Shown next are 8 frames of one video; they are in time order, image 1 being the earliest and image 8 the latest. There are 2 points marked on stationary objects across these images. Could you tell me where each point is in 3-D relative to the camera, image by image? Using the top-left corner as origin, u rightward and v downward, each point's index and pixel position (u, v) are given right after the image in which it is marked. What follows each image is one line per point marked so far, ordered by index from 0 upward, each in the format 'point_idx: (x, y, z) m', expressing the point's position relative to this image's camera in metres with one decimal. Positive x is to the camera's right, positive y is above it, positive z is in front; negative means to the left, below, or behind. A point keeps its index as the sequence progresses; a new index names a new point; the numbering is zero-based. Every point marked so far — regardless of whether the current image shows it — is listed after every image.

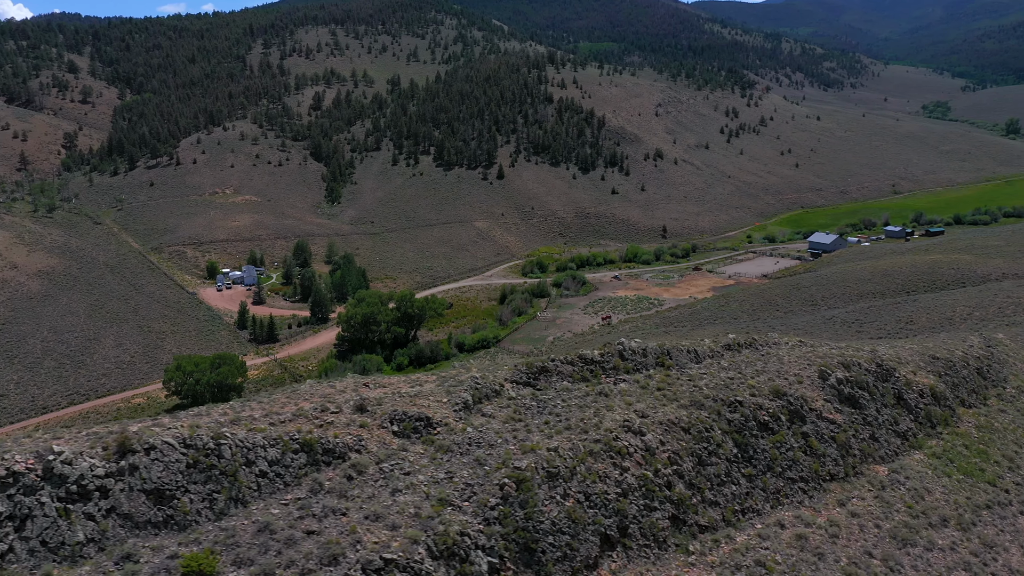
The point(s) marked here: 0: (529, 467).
0: (+0.6, -3.9, +14.4) m
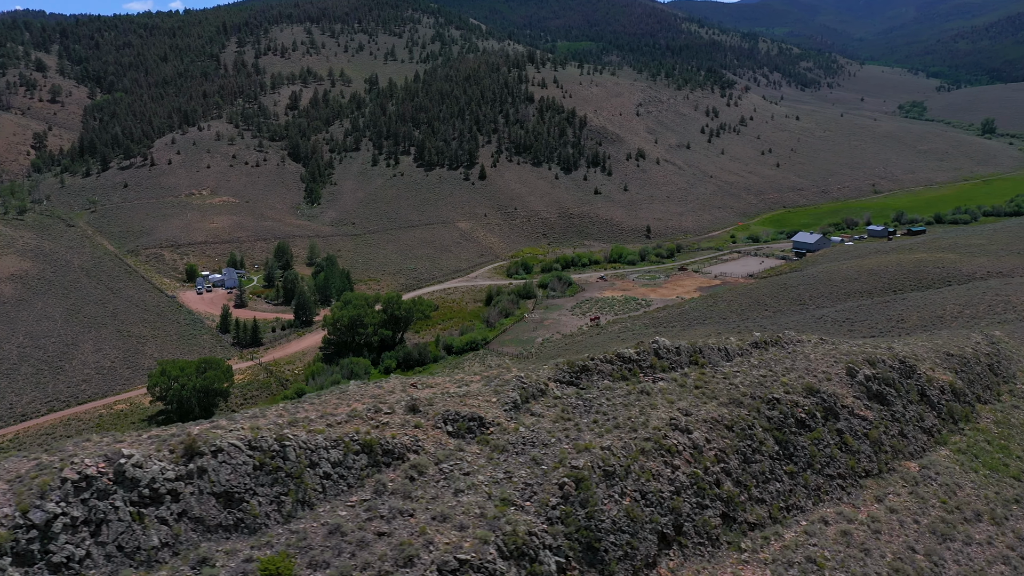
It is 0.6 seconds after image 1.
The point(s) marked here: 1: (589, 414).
0: (+1.8, -3.8, +14.3) m
1: (+2.2, -3.2, +16.8) m
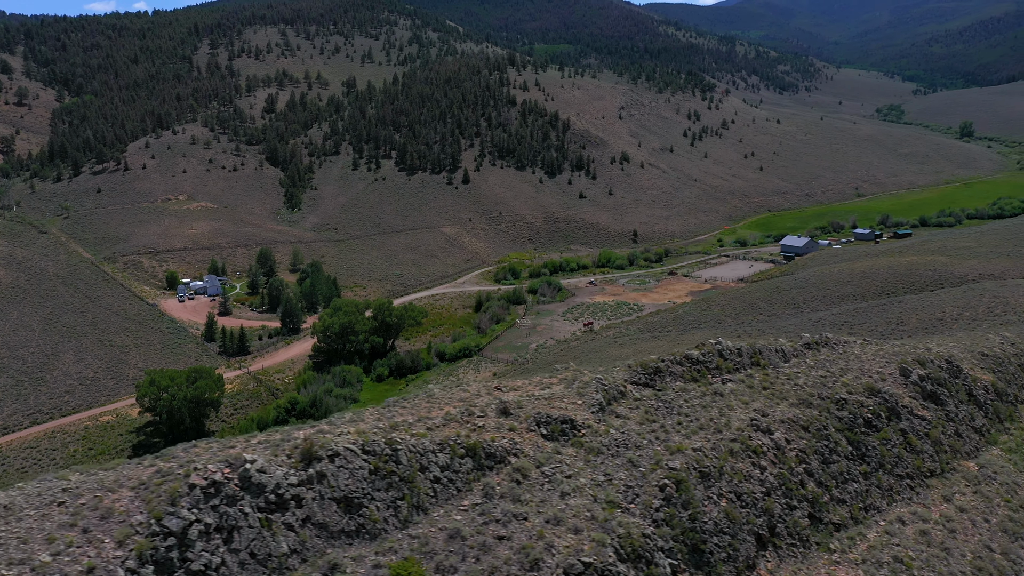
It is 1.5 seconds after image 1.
0: (+3.8, -3.8, +14.2) m
1: (+4.2, -3.2, +16.7) m
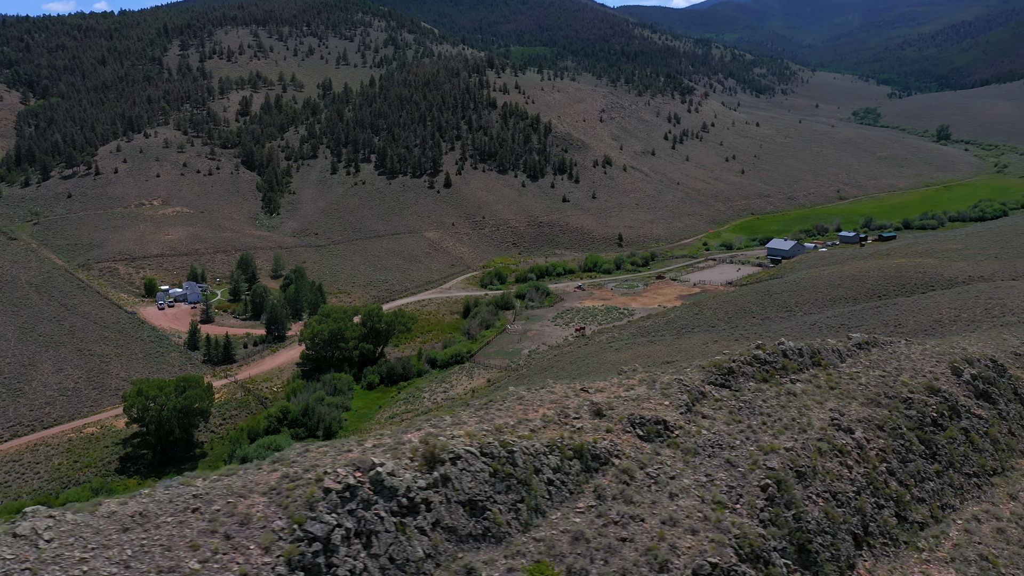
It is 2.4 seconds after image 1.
0: (+5.8, -3.8, +14.2) m
1: (+6.1, -3.2, +16.7) m
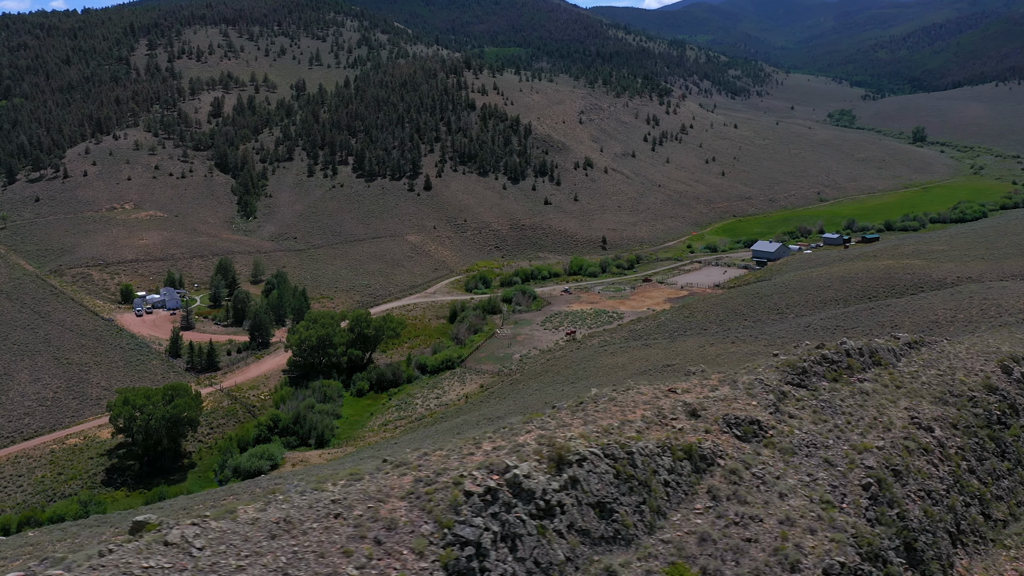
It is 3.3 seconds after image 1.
0: (+7.8, -3.8, +14.2) m
1: (+8.1, -3.2, +16.7) m
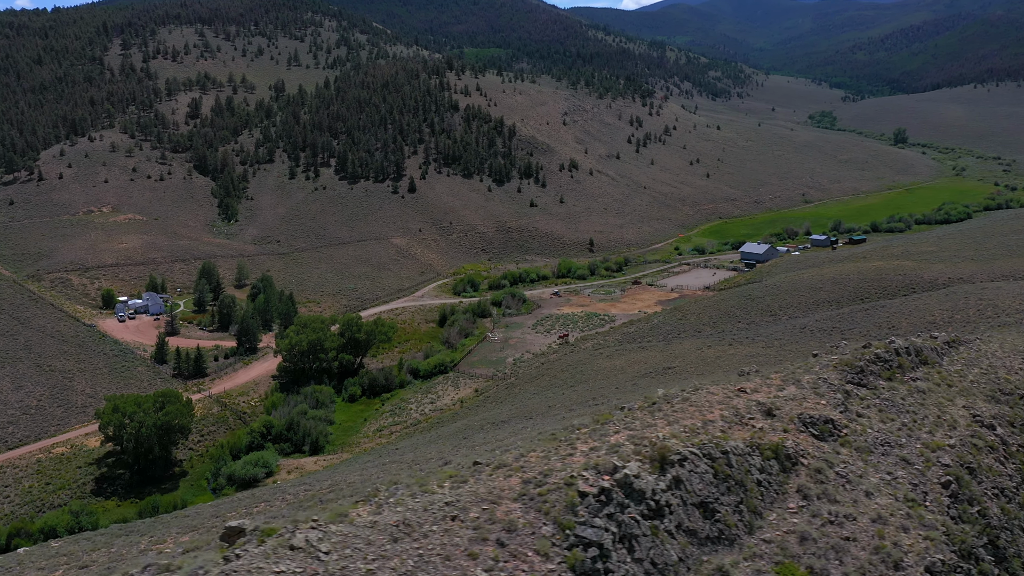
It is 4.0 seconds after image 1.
0: (+9.3, -3.8, +14.2) m
1: (+9.6, -3.2, +16.7) m
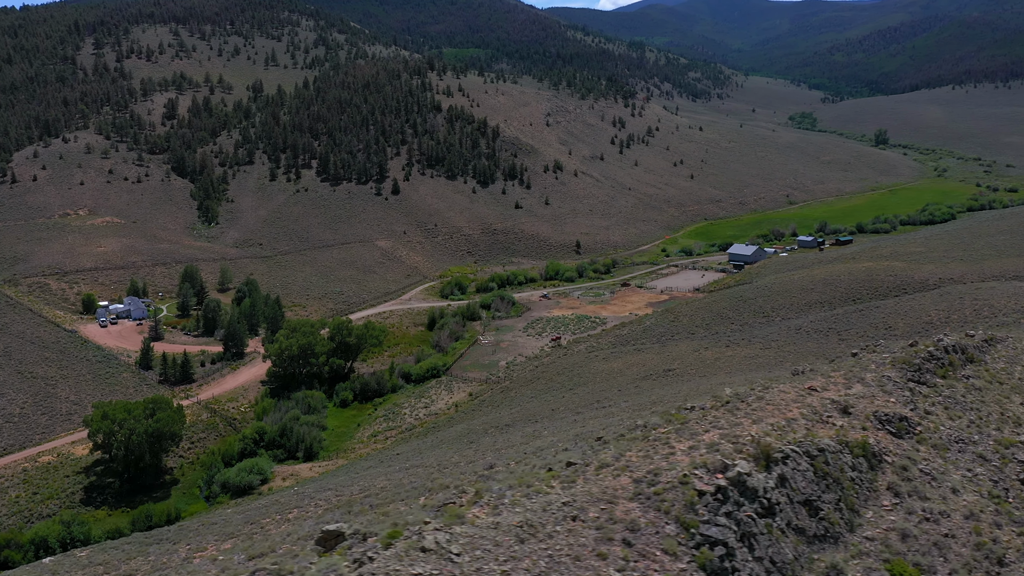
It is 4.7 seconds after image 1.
0: (+10.9, -3.7, +14.2) m
1: (+11.1, -3.1, +16.8) m
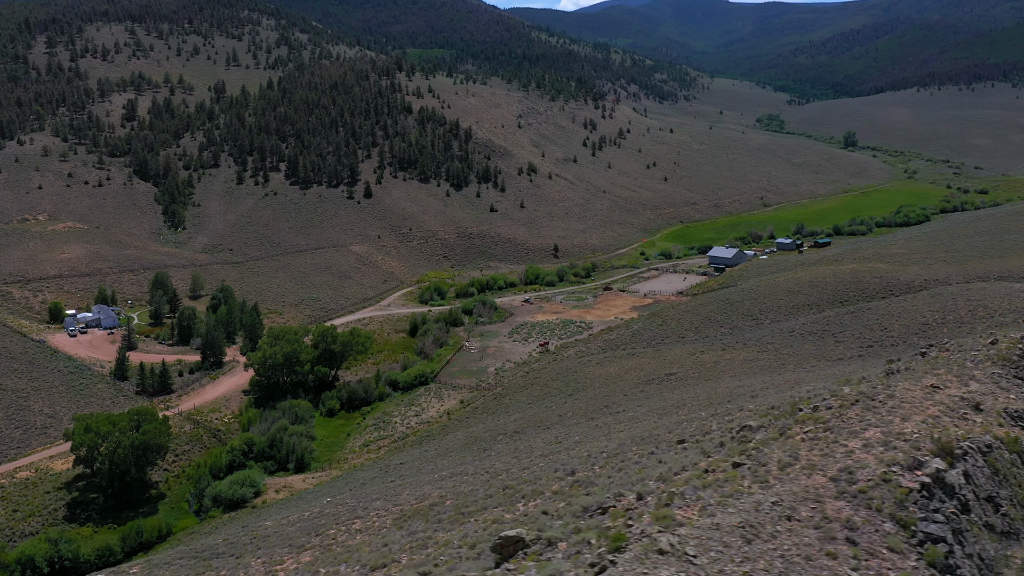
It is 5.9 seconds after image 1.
0: (+13.7, -3.6, +14.4) m
1: (+13.9, -3.0, +16.9) m
